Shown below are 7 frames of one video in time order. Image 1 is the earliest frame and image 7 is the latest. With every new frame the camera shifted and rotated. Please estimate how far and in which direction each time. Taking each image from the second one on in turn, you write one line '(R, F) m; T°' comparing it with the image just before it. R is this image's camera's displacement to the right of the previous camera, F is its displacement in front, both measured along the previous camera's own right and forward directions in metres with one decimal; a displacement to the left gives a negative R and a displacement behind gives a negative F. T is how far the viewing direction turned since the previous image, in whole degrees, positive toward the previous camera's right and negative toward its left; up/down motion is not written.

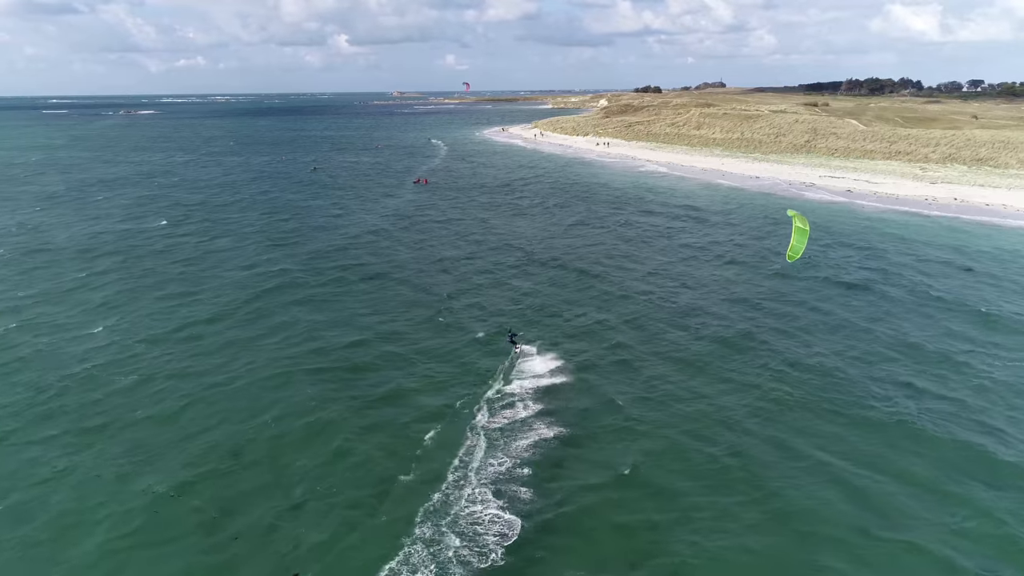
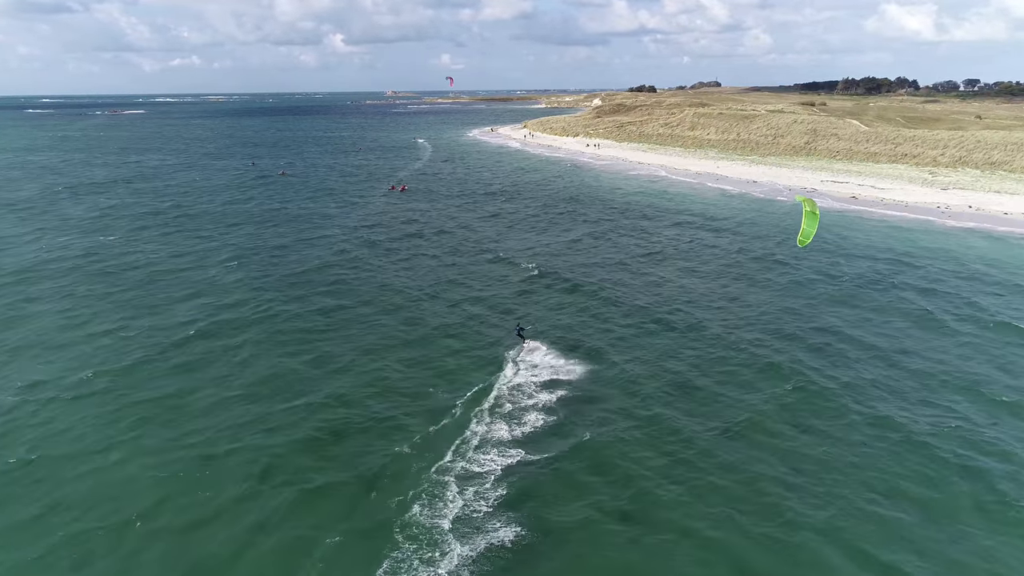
(+1.2, +3.7) m; 0°
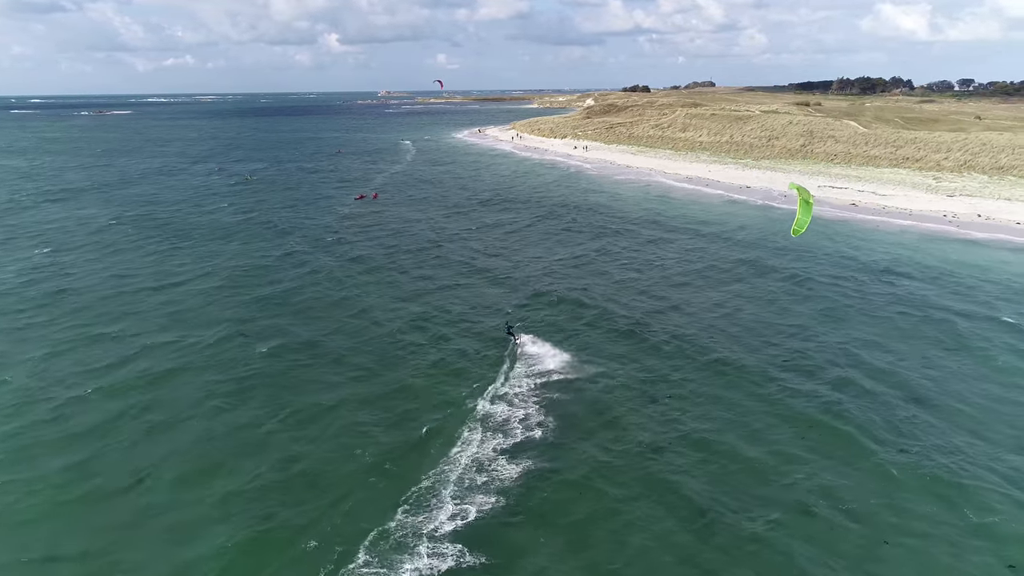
(+1.2, +3.1) m; 0°
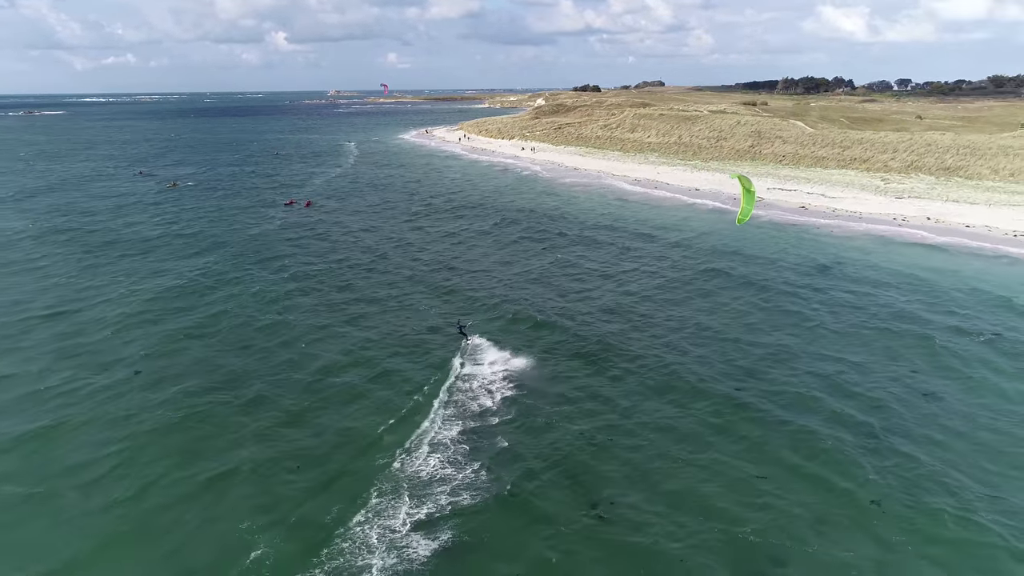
(+0.9, +2.2) m; +4°
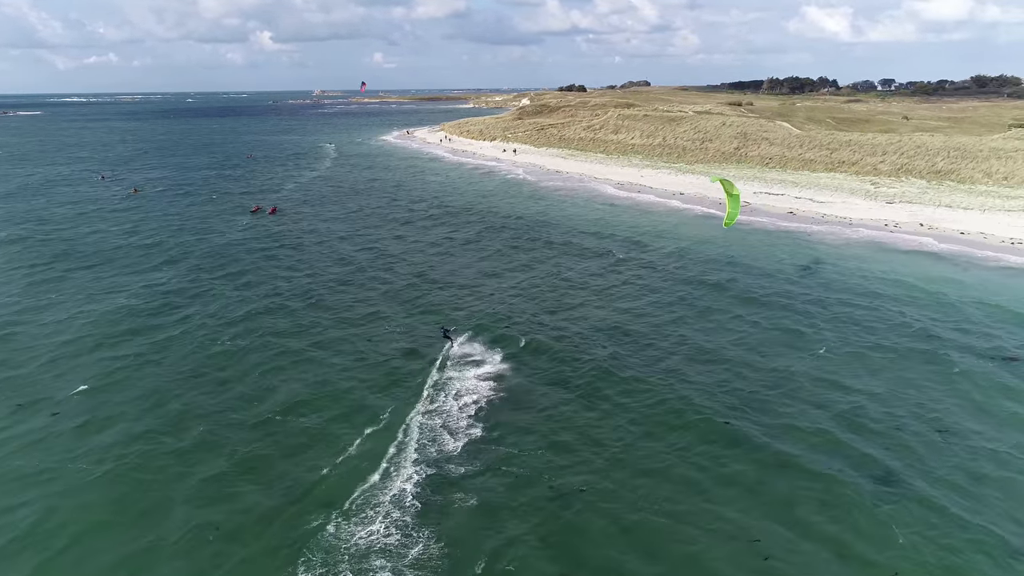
(+0.6, +1.9) m; +1°
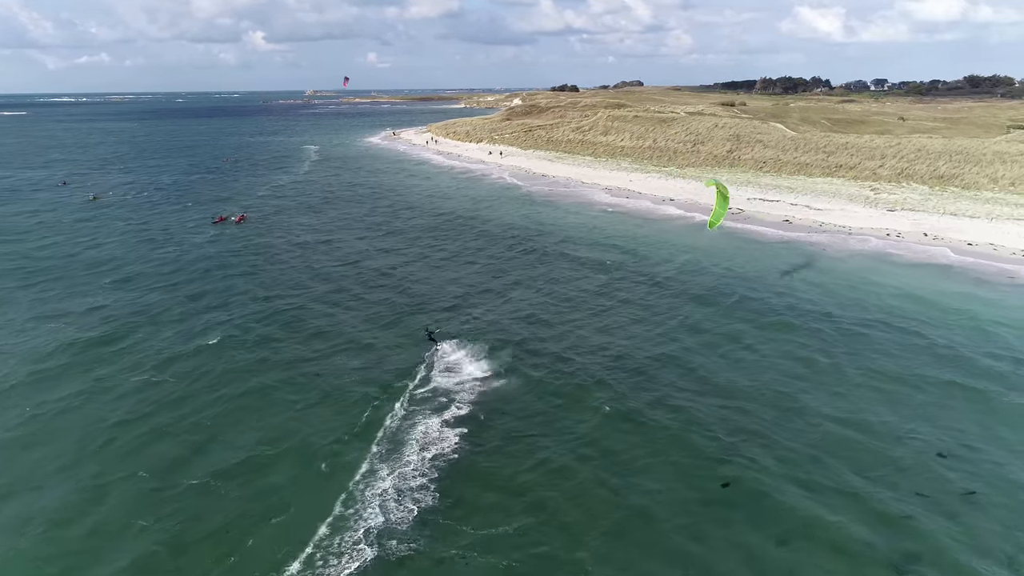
(+0.8, +2.4) m; 0°
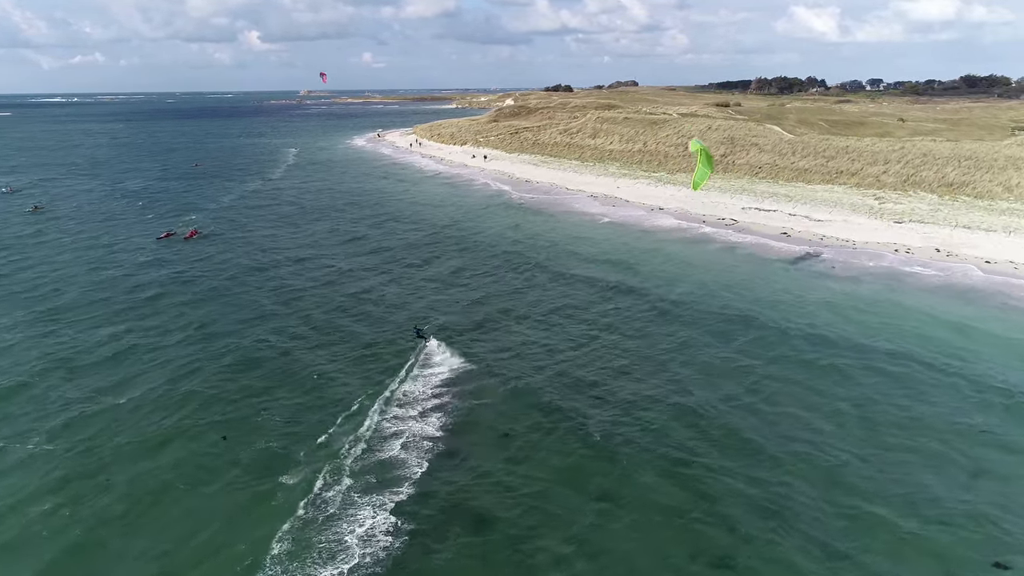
(+1.1, +3.2) m; 0°
